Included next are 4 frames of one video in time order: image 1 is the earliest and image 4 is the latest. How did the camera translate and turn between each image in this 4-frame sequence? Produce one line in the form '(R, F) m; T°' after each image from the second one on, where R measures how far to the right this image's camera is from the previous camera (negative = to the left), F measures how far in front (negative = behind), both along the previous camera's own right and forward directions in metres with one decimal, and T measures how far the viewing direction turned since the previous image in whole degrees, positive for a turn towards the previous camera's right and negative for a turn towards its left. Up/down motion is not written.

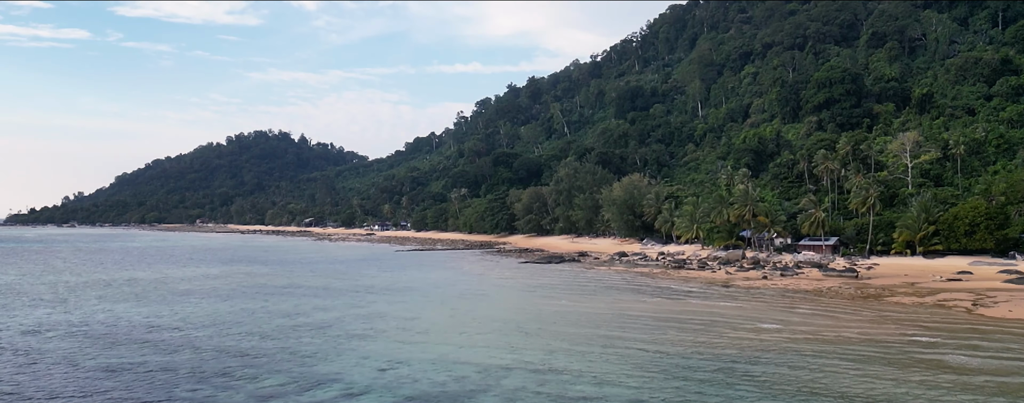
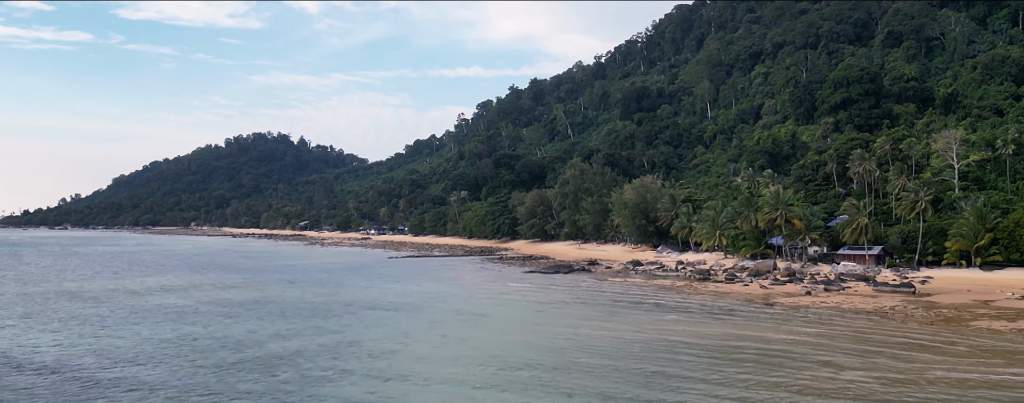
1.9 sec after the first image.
(-0.2, +5.6) m; 0°
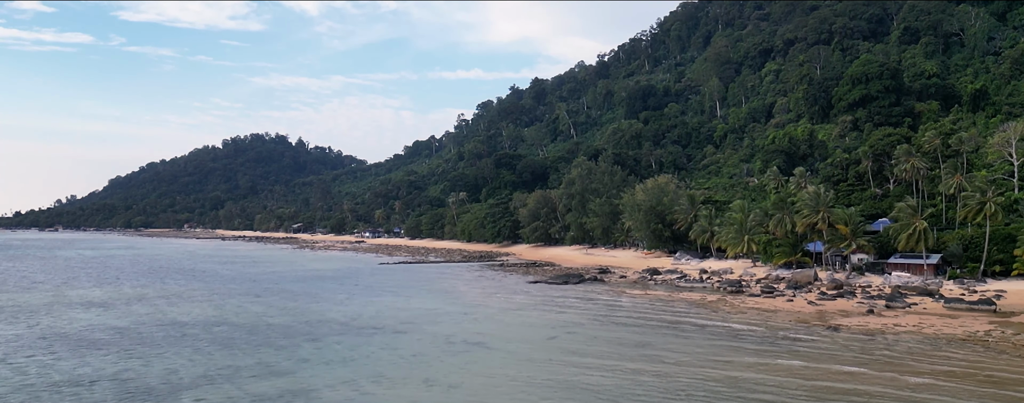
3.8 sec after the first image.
(-0.2, +5.9) m; 0°
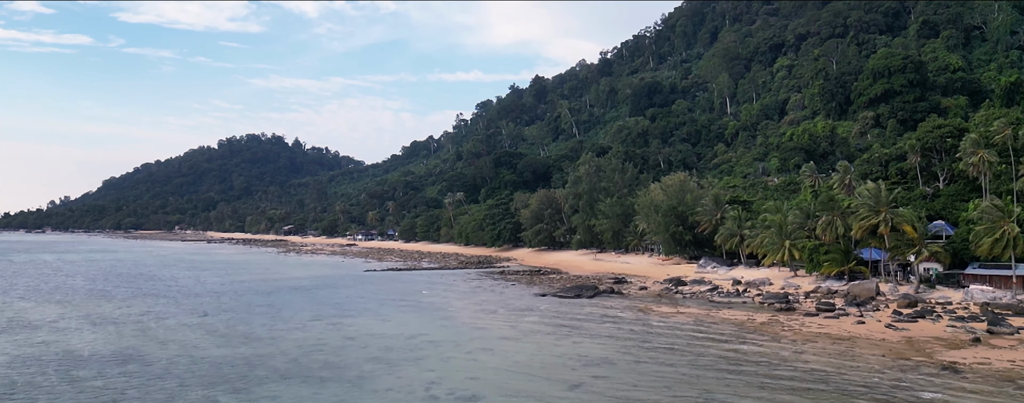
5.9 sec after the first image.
(-0.2, +6.7) m; 0°
